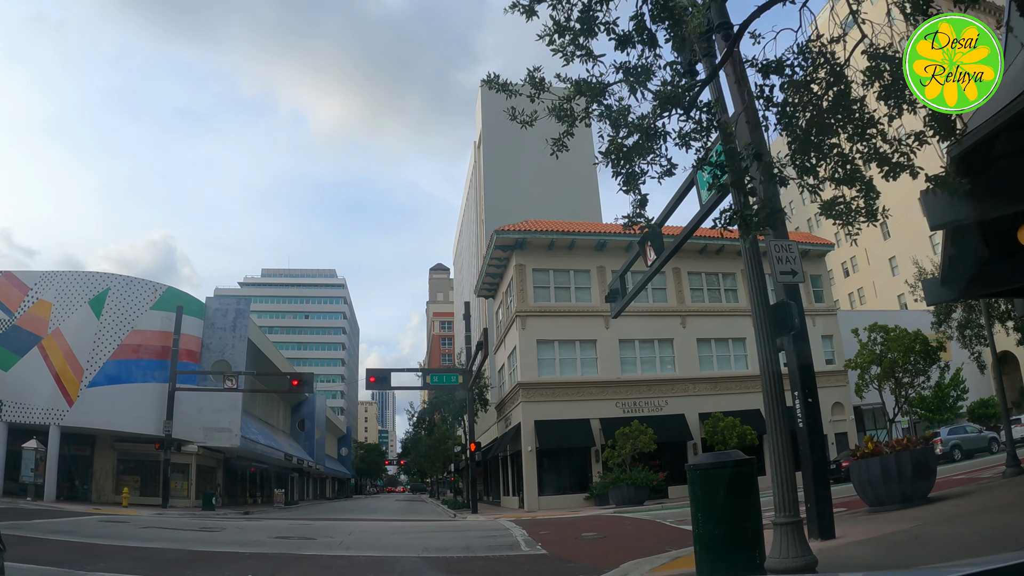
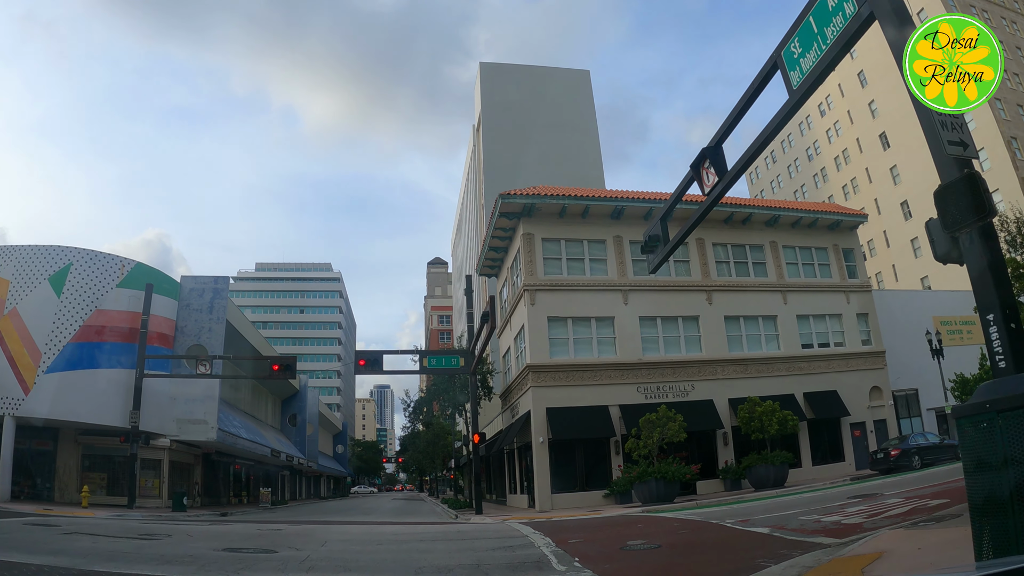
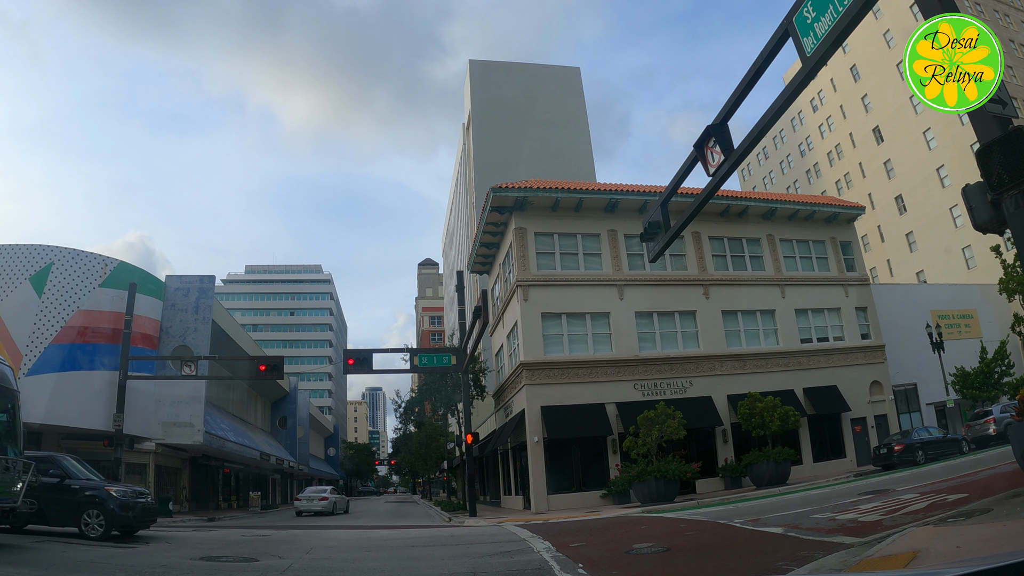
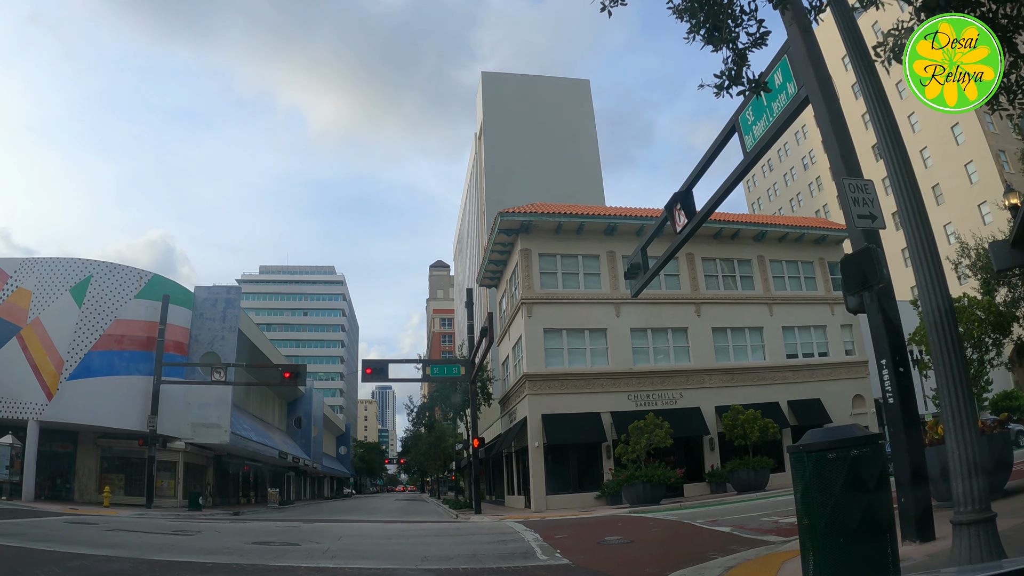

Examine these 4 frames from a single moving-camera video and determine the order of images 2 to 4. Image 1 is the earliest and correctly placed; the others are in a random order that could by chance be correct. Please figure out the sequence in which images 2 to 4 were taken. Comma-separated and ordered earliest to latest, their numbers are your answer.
4, 2, 3
